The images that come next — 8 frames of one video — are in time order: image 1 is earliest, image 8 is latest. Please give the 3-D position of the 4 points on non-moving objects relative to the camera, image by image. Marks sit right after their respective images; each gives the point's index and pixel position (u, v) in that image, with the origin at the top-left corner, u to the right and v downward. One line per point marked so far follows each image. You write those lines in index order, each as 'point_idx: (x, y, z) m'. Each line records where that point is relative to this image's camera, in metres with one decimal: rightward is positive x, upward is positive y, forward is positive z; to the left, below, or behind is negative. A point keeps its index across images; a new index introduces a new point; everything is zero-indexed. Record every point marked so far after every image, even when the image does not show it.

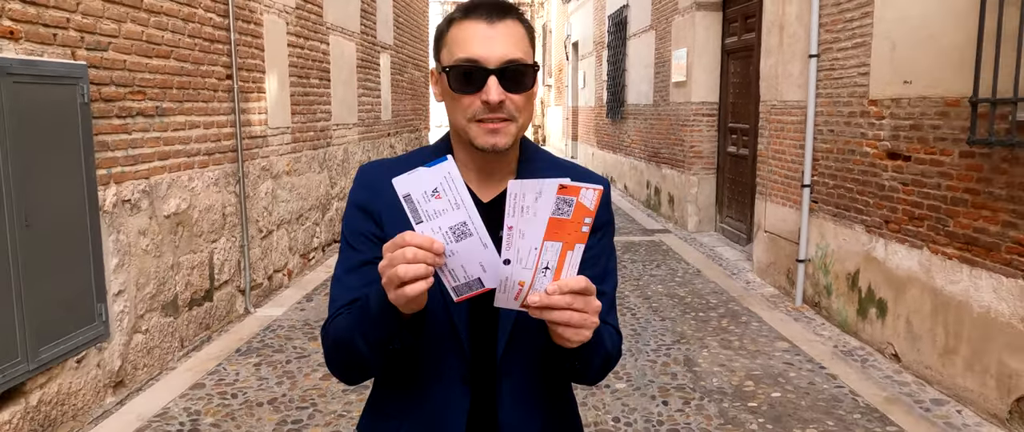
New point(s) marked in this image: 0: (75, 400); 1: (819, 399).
0: (-2.2, -0.9, +3.7) m
1: (+1.7, -1.0, +4.0) m
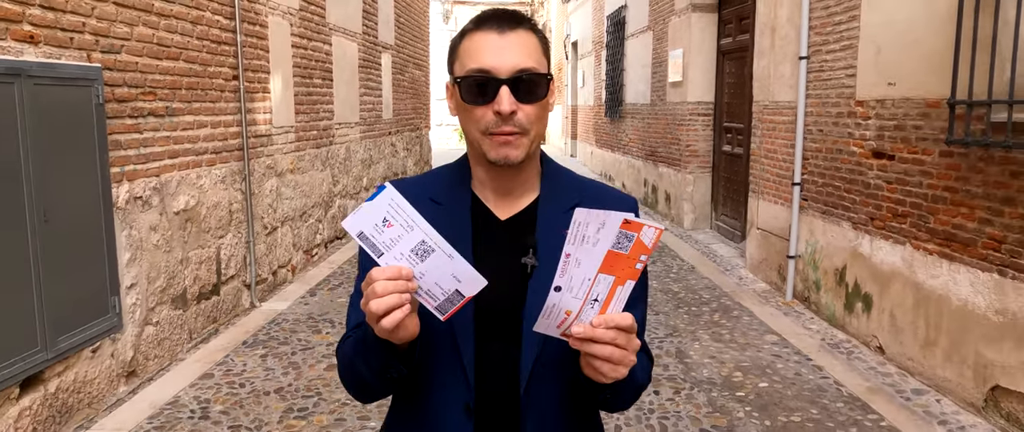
0: (-2.2, -0.9, +3.9) m
1: (+1.7, -1.0, +4.1) m
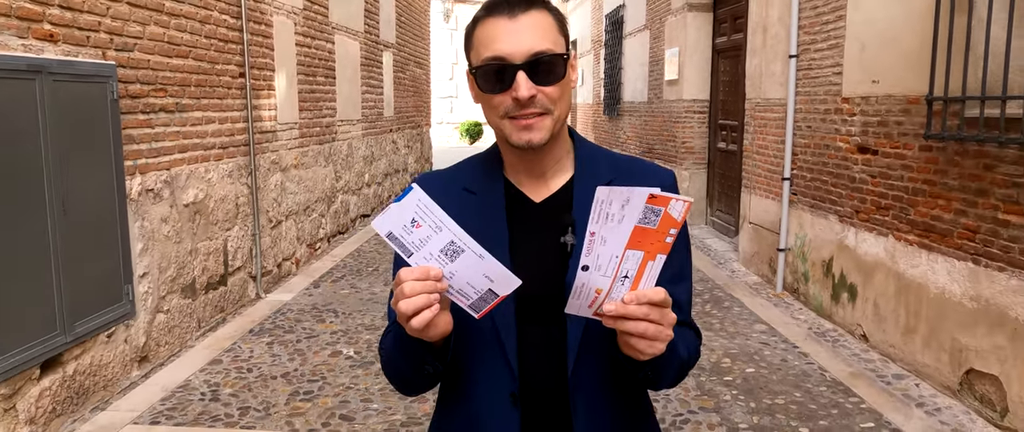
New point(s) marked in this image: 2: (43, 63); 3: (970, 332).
0: (-2.3, -0.9, +4.1) m
1: (+1.7, -0.9, +4.3) m
2: (-2.3, +0.7, +3.5) m
3: (+2.4, -0.6, +3.8) m
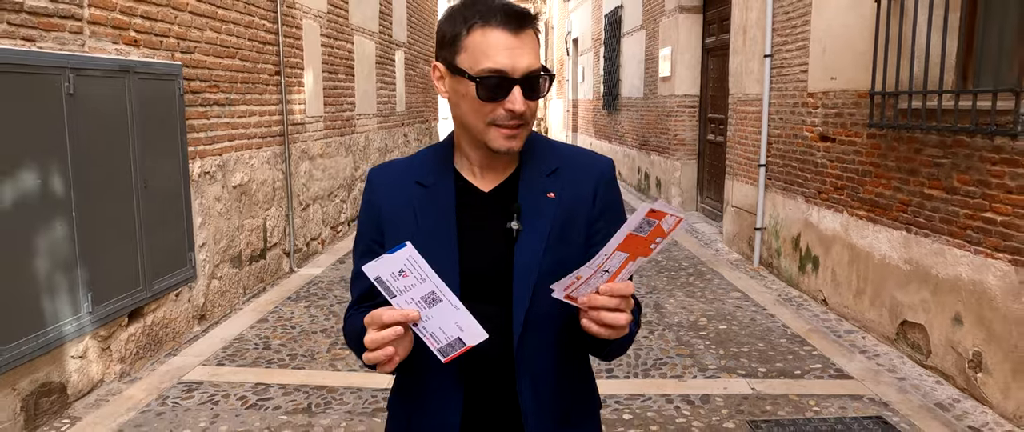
0: (-2.2, -0.7, +4.8) m
1: (+1.7, -0.8, +5.0) m
2: (-2.2, +0.9, +4.2) m
3: (+2.4, -0.5, +4.5) m
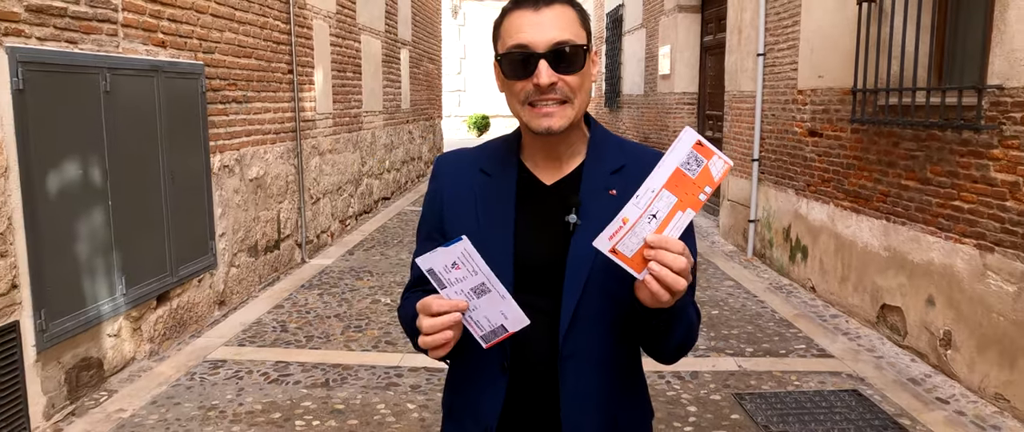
0: (-2.2, -0.7, +5.1) m
1: (+1.7, -0.7, +5.3) m
2: (-2.2, +0.9, +4.5) m
3: (+2.4, -0.4, +4.8) m
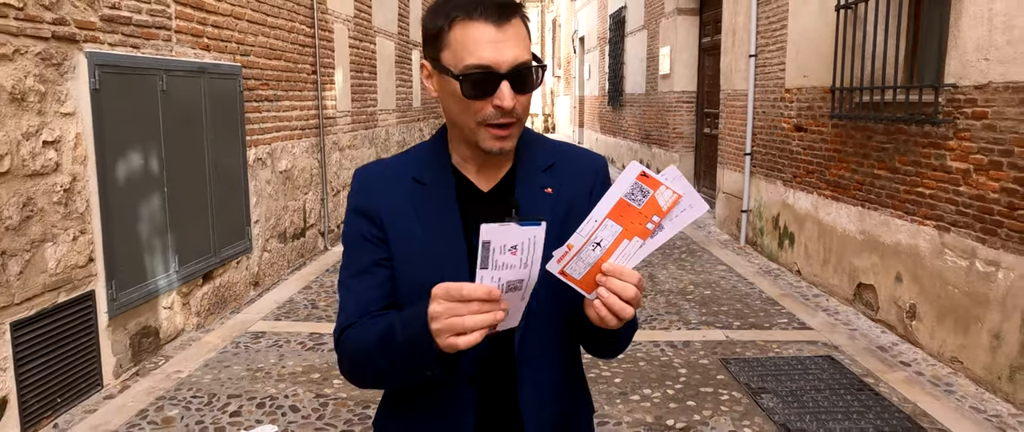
0: (-2.1, -0.6, +5.6) m
1: (+1.8, -0.6, +5.8) m
2: (-2.1, +1.0, +5.0) m
3: (+2.5, -0.3, +5.2) m
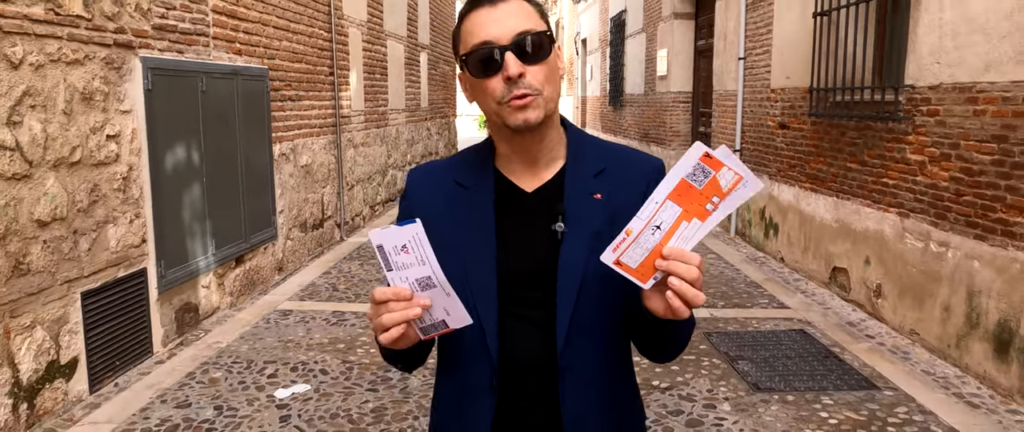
0: (-2.1, -0.5, +6.1) m
1: (+1.8, -0.5, +6.3) m
2: (-2.1, +1.1, +5.5) m
3: (+2.5, -0.2, +5.7) m
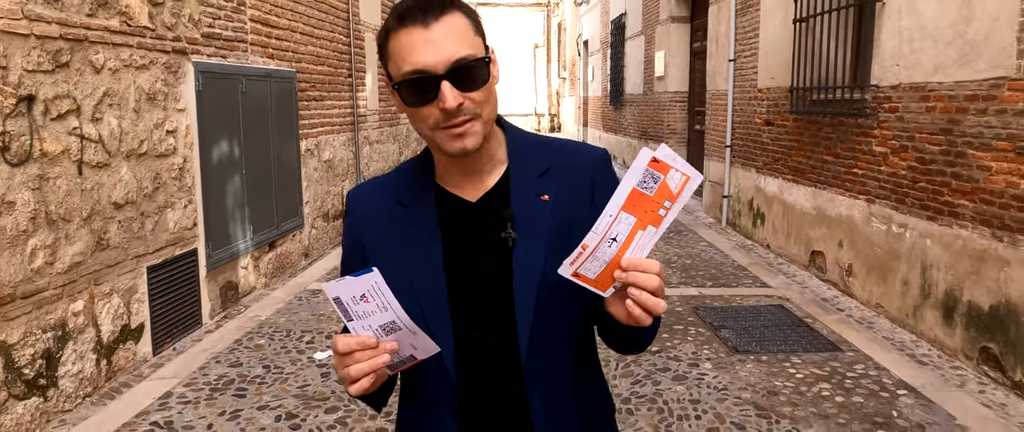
0: (-2.0, -0.4, +6.7) m
1: (+1.9, -0.4, +6.9) m
2: (-2.0, +1.2, +6.1) m
3: (+2.6, -0.1, +6.3) m
